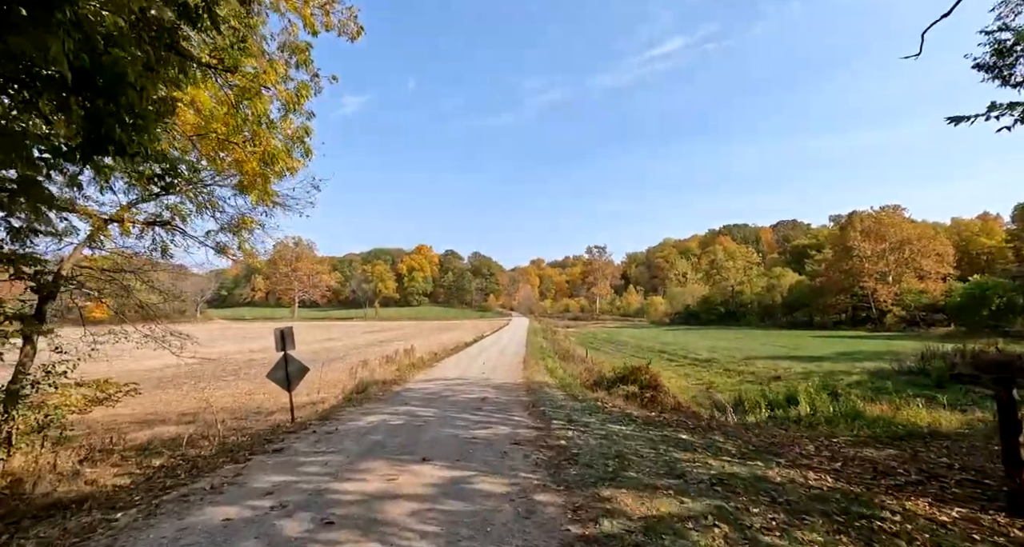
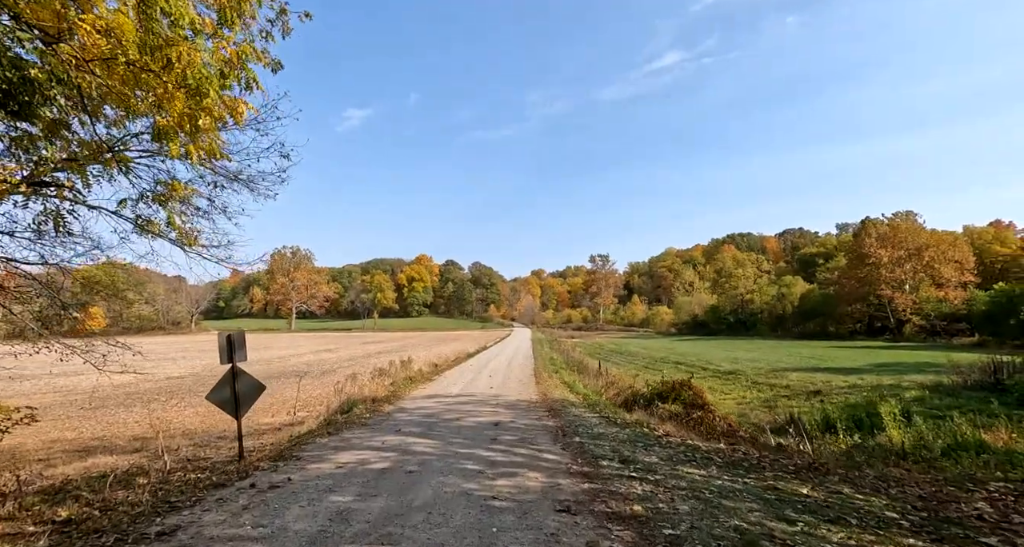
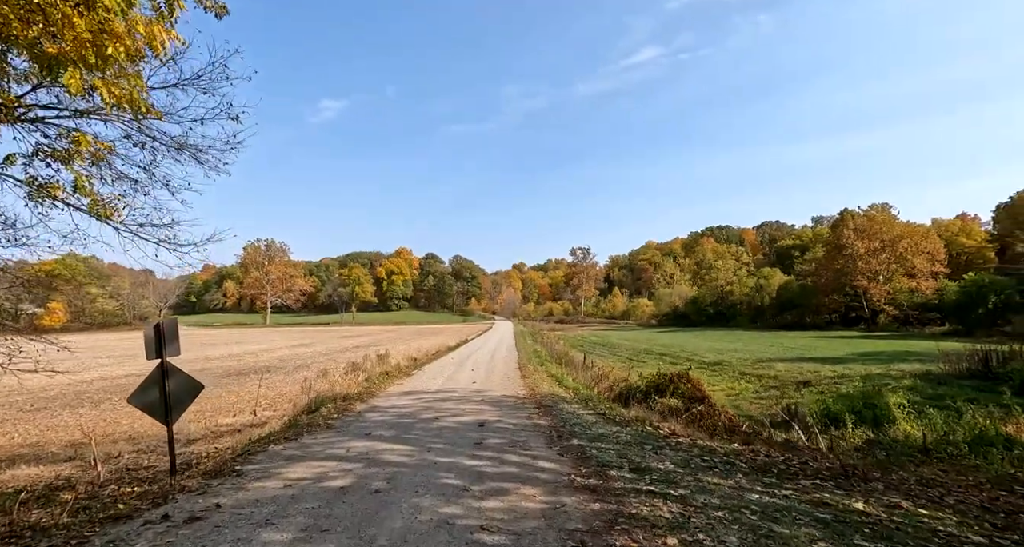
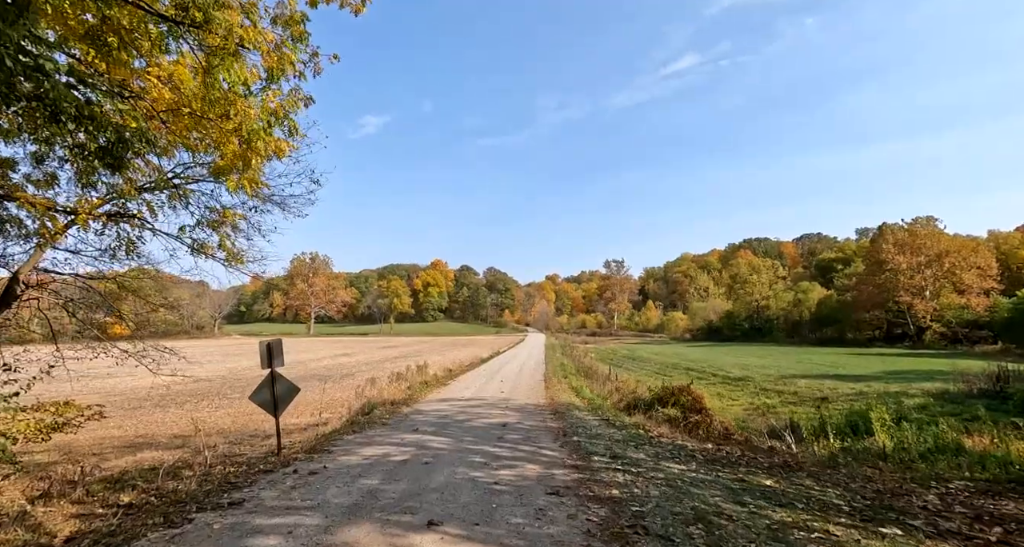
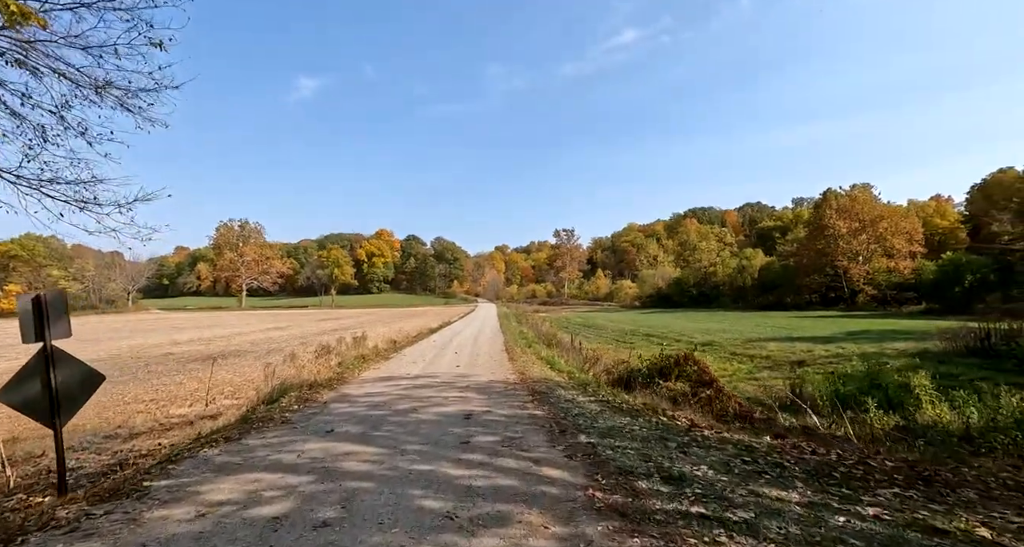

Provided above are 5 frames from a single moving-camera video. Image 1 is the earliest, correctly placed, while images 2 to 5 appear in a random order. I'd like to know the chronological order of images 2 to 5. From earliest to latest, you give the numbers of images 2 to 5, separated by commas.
4, 2, 3, 5
